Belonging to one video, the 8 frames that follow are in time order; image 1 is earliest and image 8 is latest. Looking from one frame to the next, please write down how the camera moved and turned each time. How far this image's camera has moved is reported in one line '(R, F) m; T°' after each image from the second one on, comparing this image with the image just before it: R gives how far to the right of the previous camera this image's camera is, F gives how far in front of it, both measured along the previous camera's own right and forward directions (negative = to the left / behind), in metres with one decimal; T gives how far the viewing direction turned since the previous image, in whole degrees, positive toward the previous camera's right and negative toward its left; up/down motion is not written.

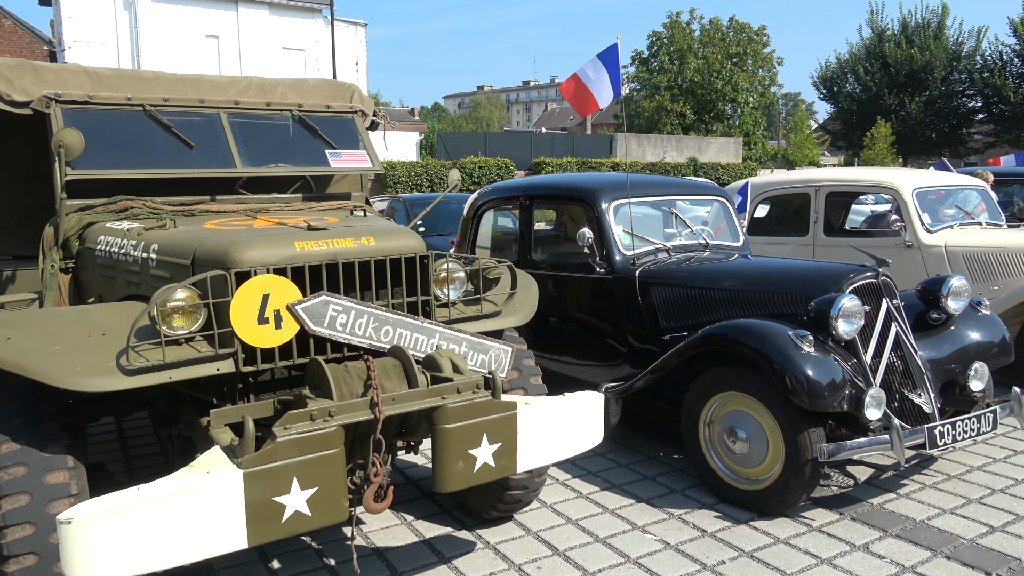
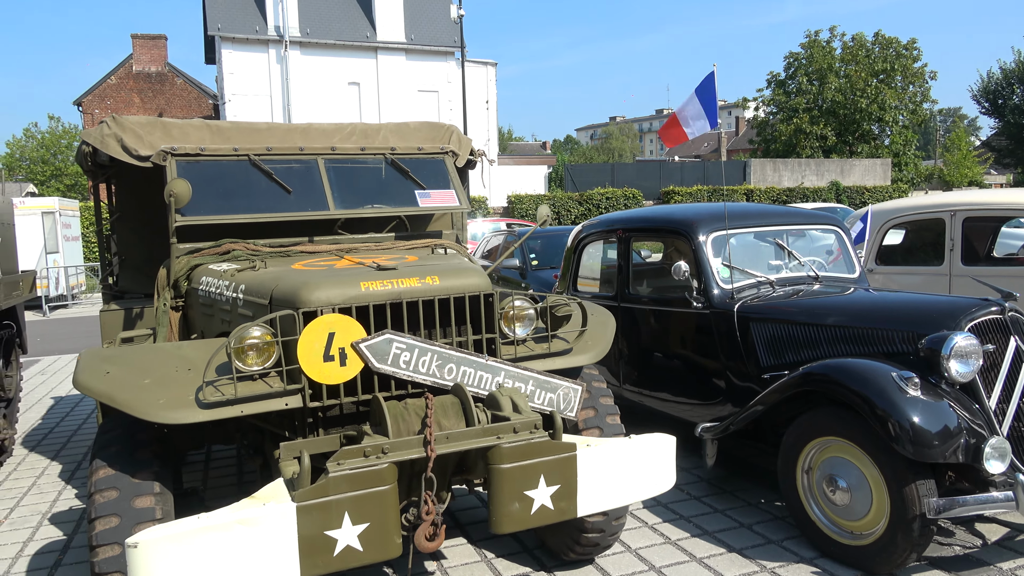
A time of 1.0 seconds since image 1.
(+0.3, 0.0) m; -10°
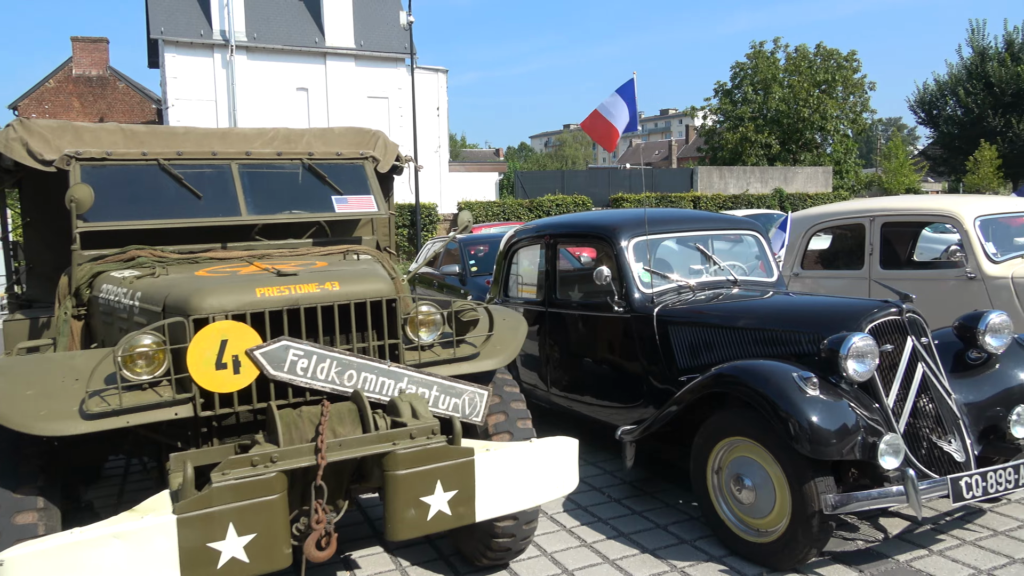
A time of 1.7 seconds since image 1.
(+0.2, 0.0) m; +3°
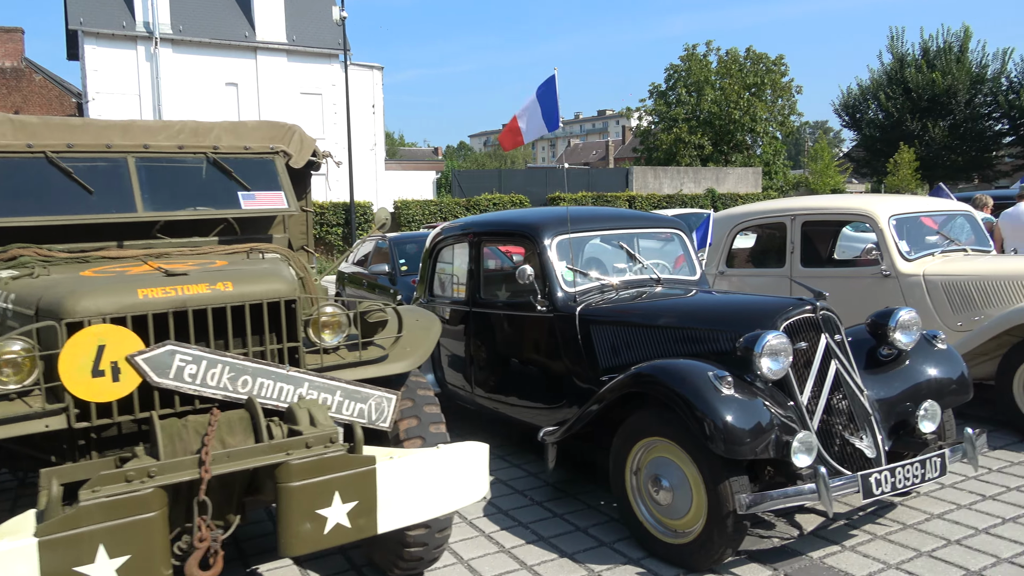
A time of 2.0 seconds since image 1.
(+0.1, +0.1) m; +5°
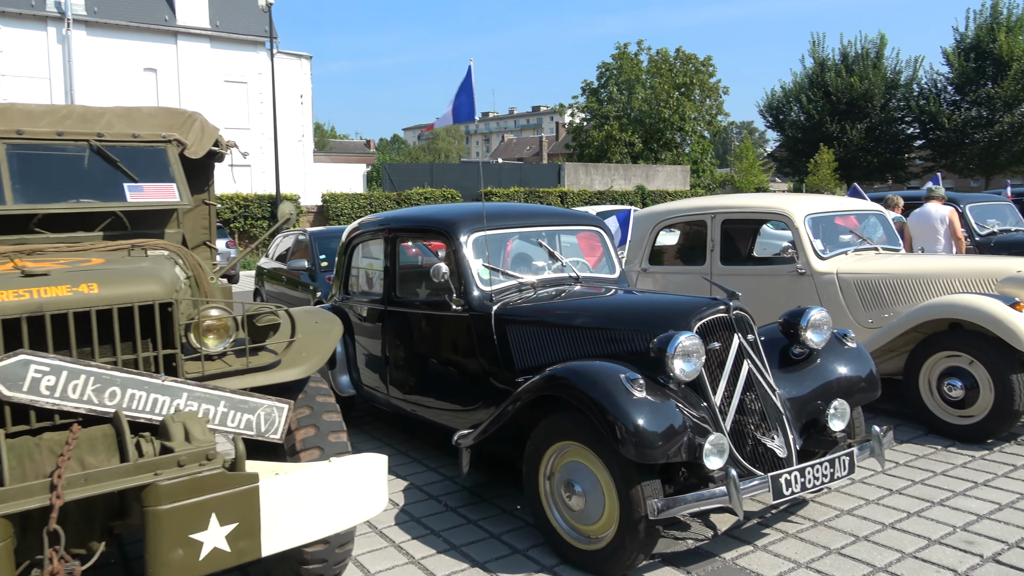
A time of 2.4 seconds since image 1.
(+0.1, +0.1) m; +5°
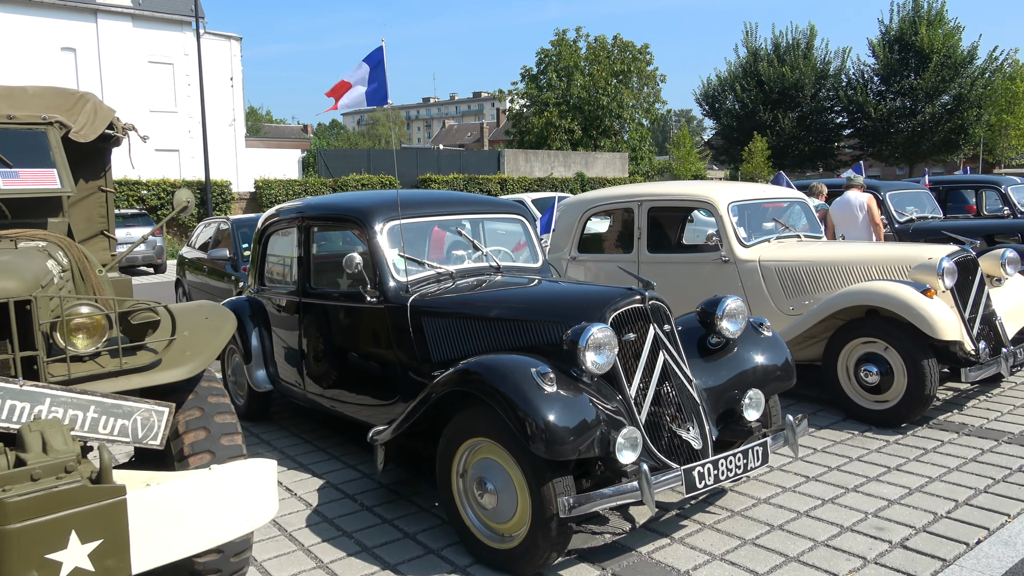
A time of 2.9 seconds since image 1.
(+0.2, +0.1) m; +4°
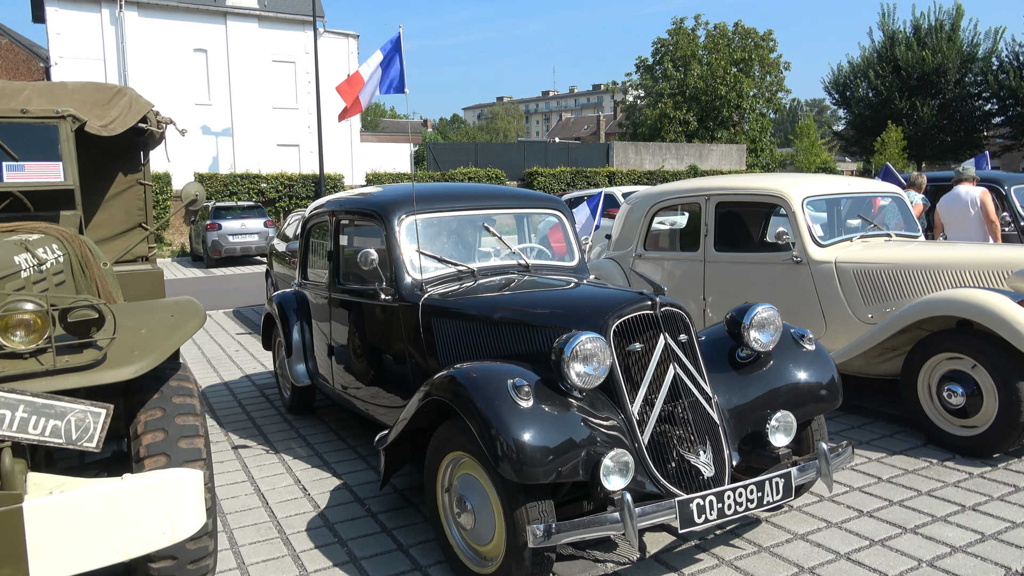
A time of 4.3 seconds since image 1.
(+0.6, +0.3) m; -9°
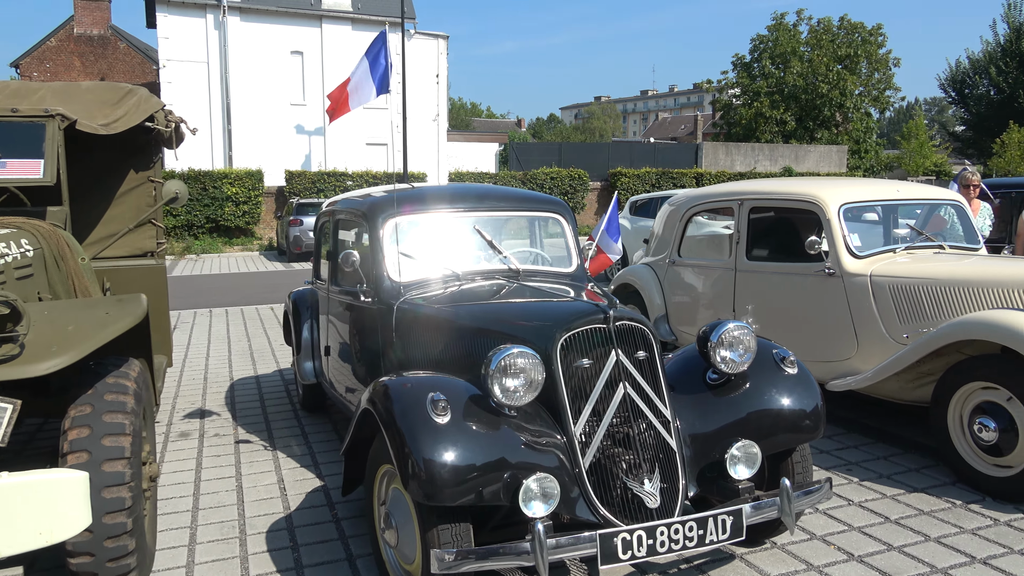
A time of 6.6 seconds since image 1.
(+0.6, +0.2) m; -7°
